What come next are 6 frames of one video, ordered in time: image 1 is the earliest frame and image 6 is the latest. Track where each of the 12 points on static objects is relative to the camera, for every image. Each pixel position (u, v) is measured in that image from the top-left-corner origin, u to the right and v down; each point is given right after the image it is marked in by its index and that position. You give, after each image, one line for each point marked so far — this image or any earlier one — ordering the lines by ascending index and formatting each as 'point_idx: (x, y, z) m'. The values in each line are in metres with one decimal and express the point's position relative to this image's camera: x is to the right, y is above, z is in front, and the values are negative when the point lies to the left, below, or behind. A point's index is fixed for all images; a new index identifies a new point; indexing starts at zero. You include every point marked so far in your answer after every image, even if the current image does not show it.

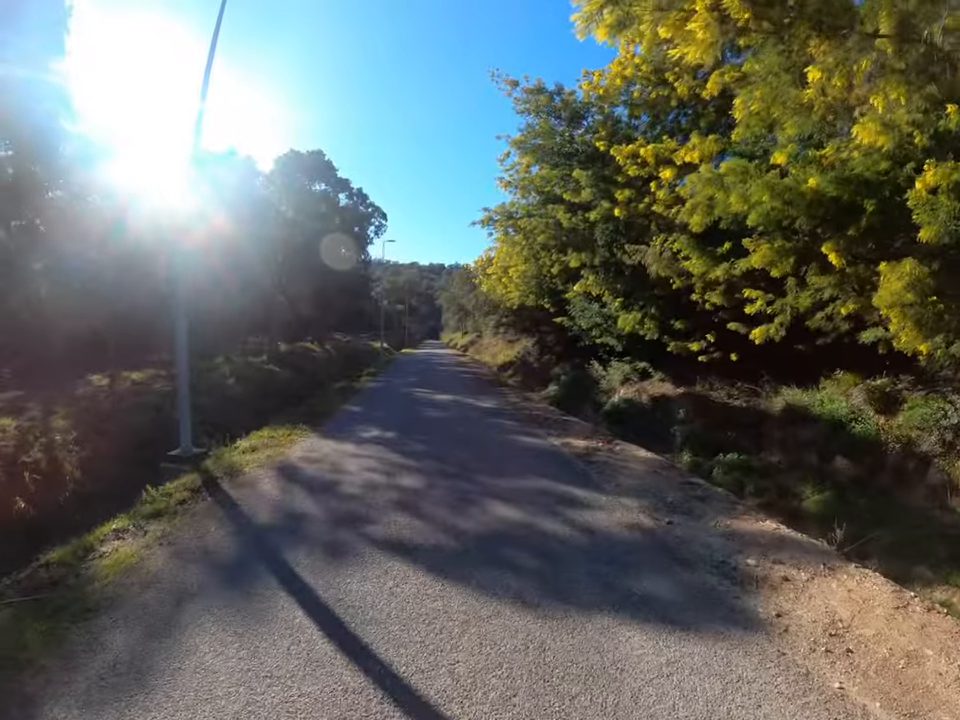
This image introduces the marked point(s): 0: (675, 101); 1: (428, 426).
0: (+4.1, +5.3, +16.3) m
1: (-1.4, -1.6, +18.3) m
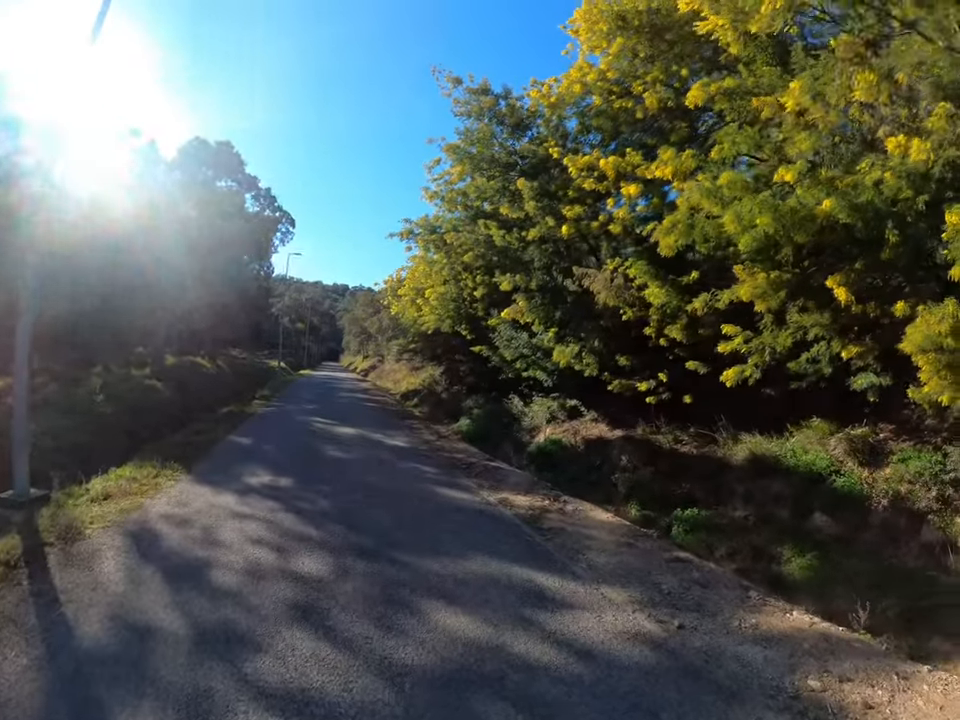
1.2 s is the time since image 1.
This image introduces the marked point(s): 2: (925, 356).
0: (+3.0, +4.5, +14.1) m
1: (-3.0, -2.2, +15.1) m
2: (+5.5, +0.2, +9.2) m
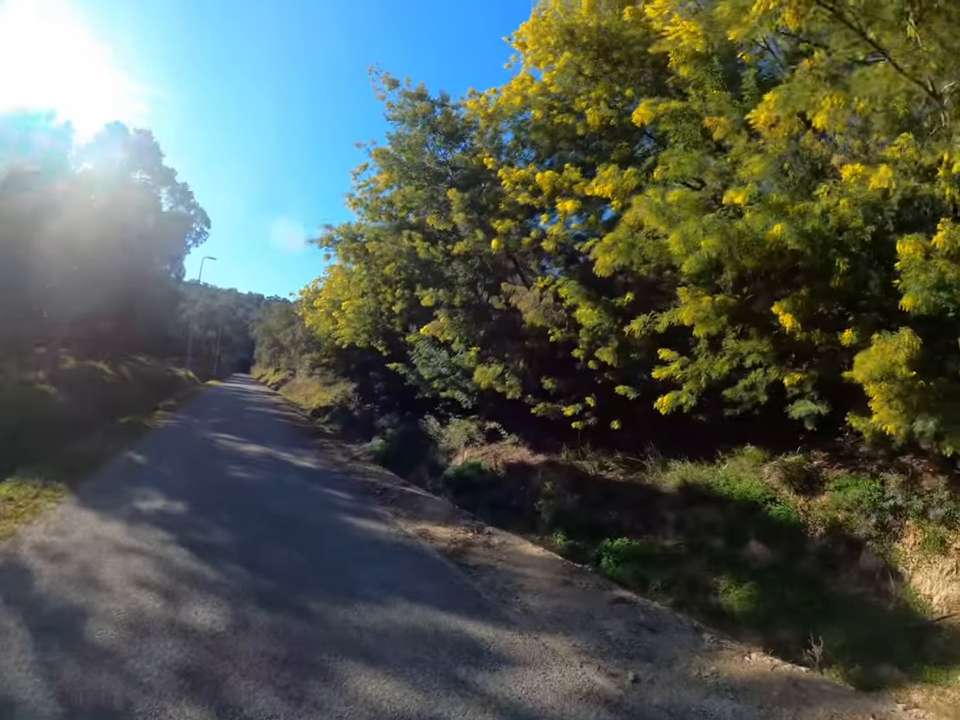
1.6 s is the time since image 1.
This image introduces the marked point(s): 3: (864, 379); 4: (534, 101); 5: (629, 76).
0: (+1.8, +4.1, +13.5) m
1: (-4.4, -2.5, +13.7) m
2: (+4.7, -0.2, +8.9) m
3: (+4.6, -0.1, +9.0) m
4: (+0.9, +4.7, +14.0) m
5: (+2.5, +4.8, +12.8) m
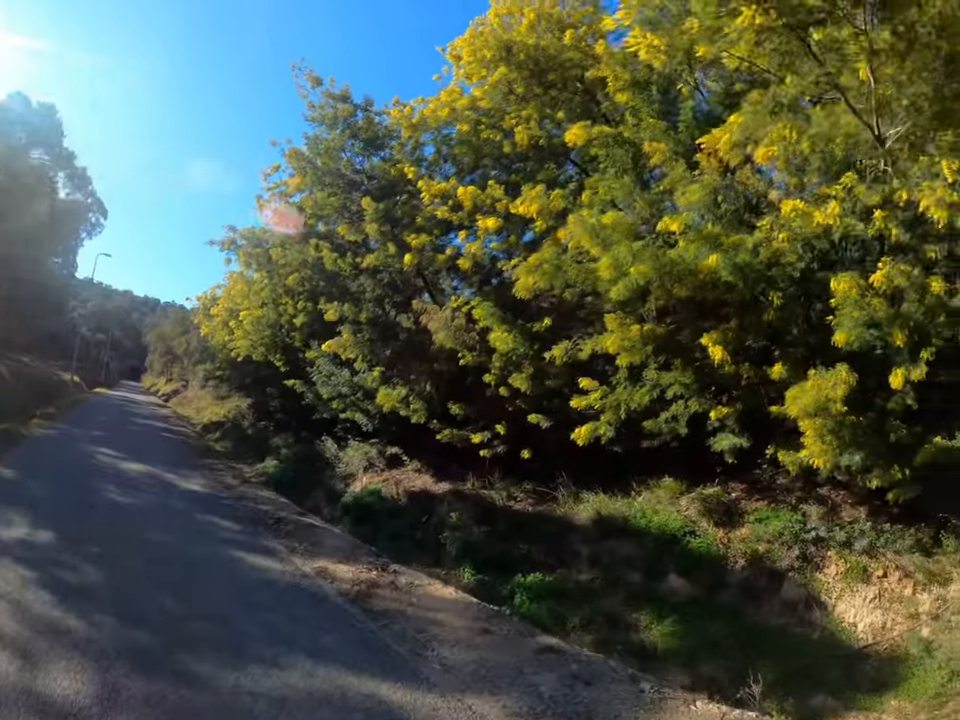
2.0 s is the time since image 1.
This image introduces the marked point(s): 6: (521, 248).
0: (+0.5, +3.7, +13.0) m
1: (-5.9, -2.7, +12.3) m
2: (+3.8, -0.7, +8.7) m
3: (+3.7, -0.5, +8.8) m
4: (-0.5, +4.3, +13.4) m
5: (+1.3, +4.4, +12.5) m
6: (+0.5, +1.8, +12.3) m
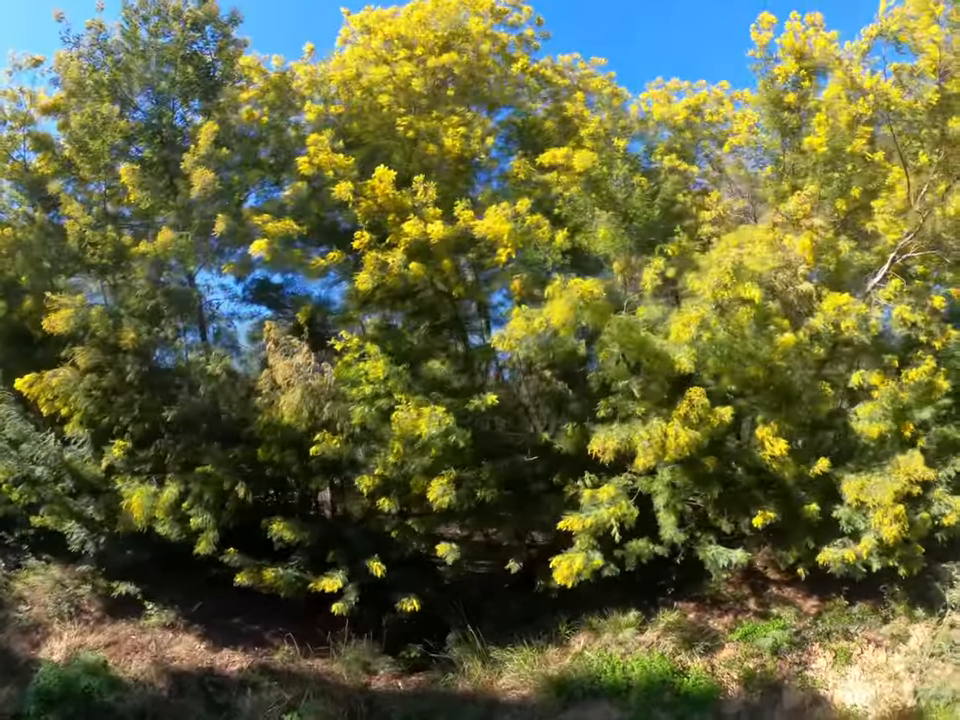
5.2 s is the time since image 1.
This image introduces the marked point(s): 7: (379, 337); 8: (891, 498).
0: (-0.8, +2.6, +9.8) m
1: (-5.1, -2.3, +3.4) m
2: (+4.4, -1.6, +8.0) m
3: (+4.3, -1.5, +8.0) m
4: (-1.8, +3.3, +9.6) m
5: (+0.2, +3.2, +10.1) m
6: (-0.4, +0.9, +8.9) m
7: (-1.2, +0.3, +8.8) m
8: (+4.3, -1.5, +8.0) m
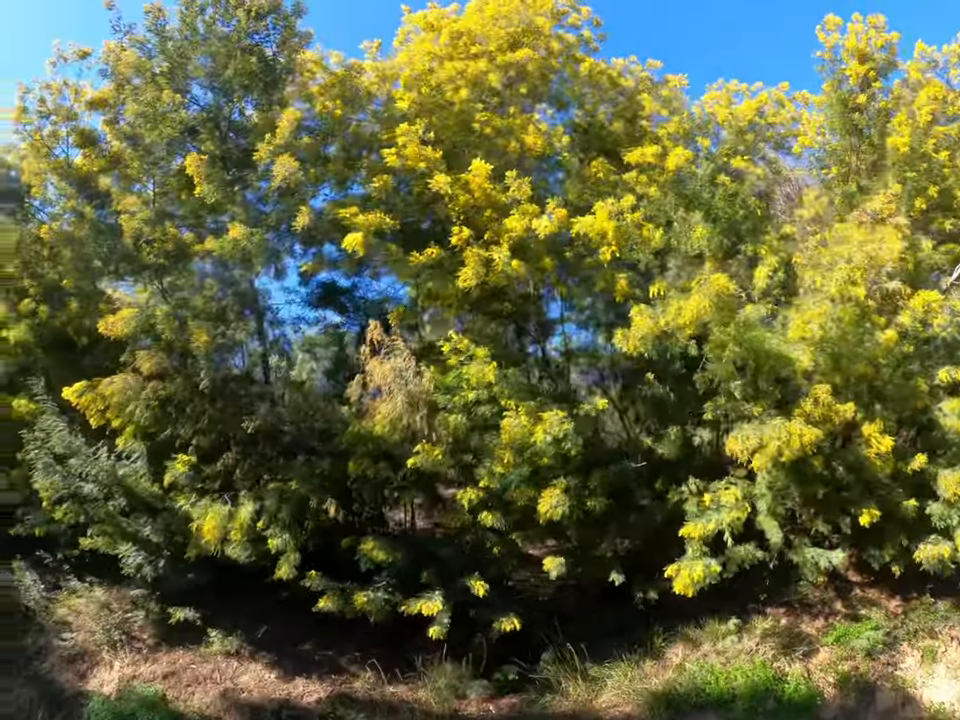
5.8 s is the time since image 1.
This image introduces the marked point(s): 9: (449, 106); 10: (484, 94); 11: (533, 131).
0: (+0.1, +2.5, +9.4) m
1: (-3.5, -2.2, +2.6) m
2: (+5.5, -1.6, +8.0) m
3: (+5.4, -1.4, +8.0) m
4: (-0.9, +3.3, +9.2) m
5: (+1.1, +3.1, +9.9) m
6: (+0.6, +0.8, +8.5) m
7: (-0.1, +0.2, +8.3) m
8: (+5.5, -1.5, +8.0) m
9: (-0.4, +3.1, +9.2) m
10: (0.0, +3.3, +9.3) m
11: (+0.6, +2.7, +9.2) m
